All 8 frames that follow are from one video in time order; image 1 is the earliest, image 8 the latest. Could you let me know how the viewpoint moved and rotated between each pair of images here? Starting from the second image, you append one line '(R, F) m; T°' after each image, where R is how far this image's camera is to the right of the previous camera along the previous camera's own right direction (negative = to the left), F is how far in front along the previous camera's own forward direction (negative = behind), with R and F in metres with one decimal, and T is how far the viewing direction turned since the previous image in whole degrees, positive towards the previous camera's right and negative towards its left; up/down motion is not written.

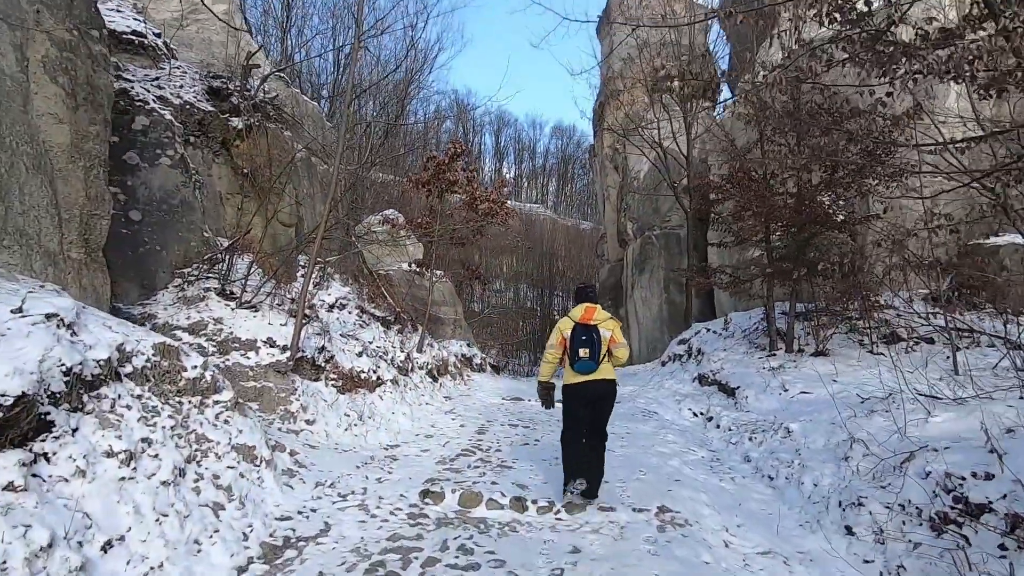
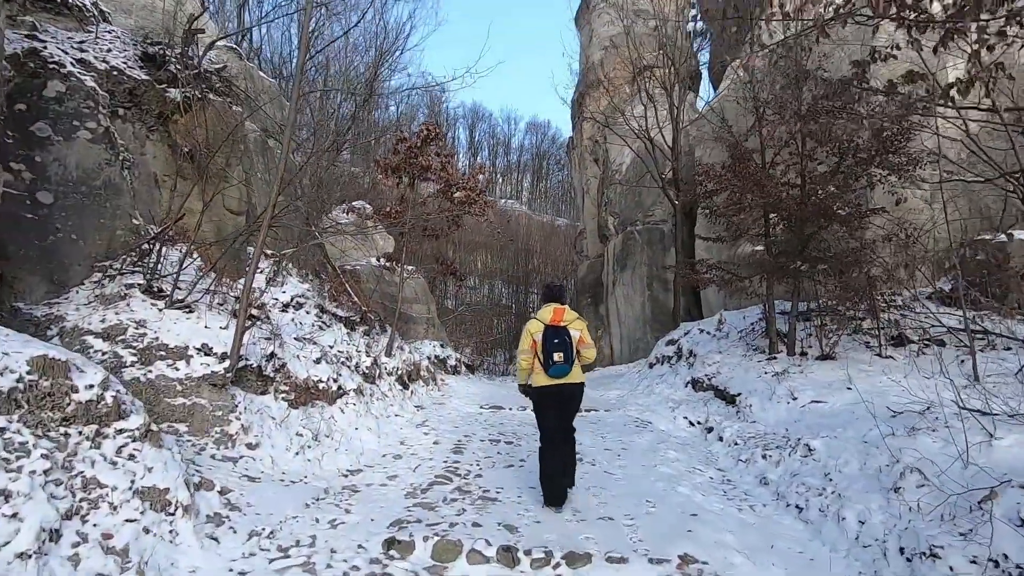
(-0.1, +0.9) m; +3°
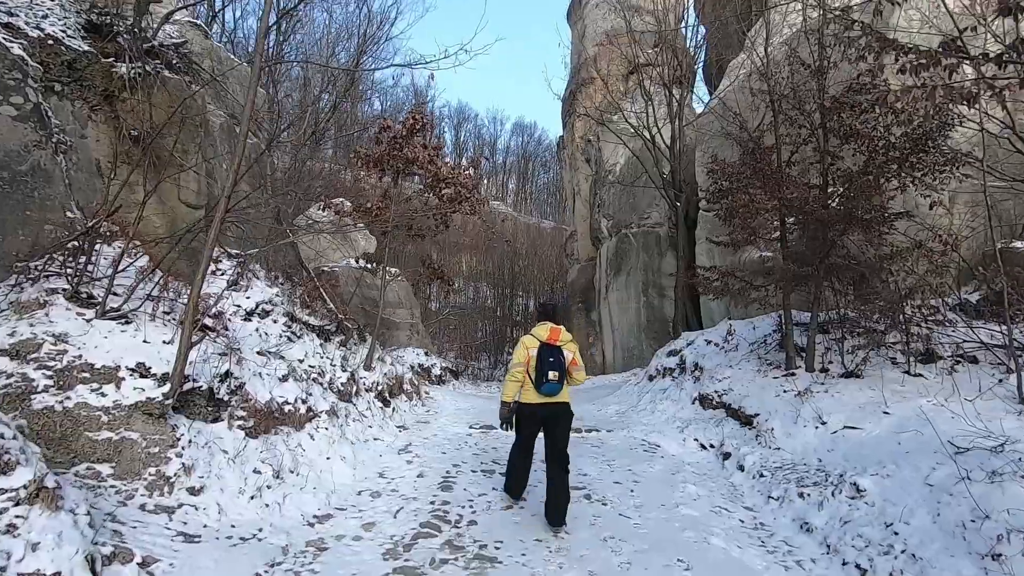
(-0.2, +0.9) m; +2°
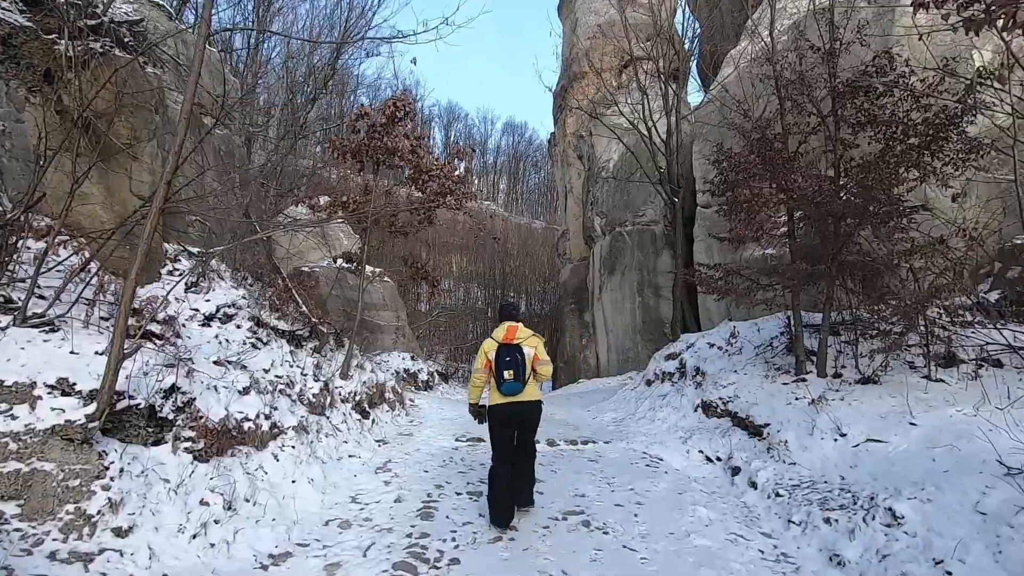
(0.0, +0.6) m; +1°
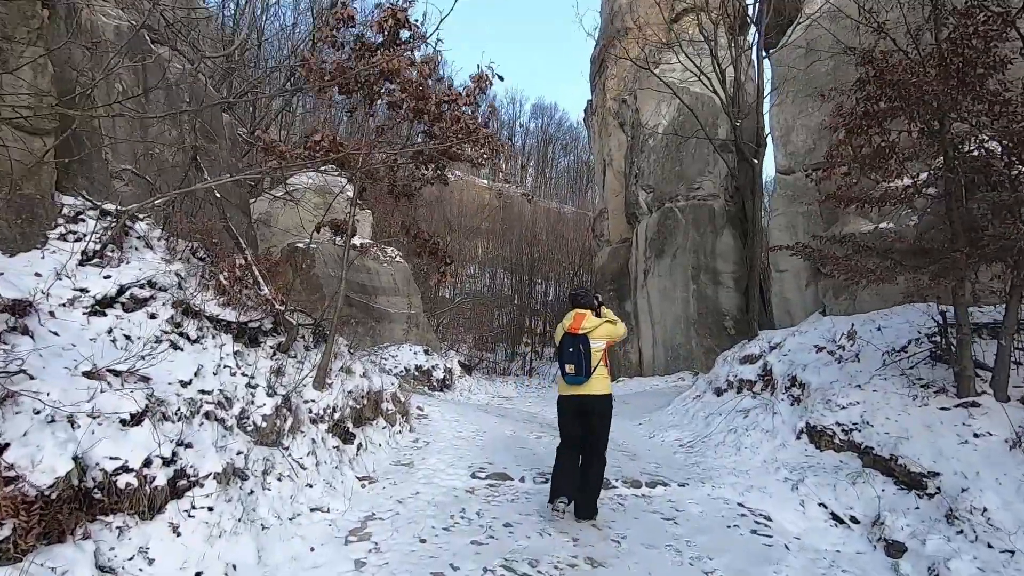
(-0.1, +2.2) m; -3°
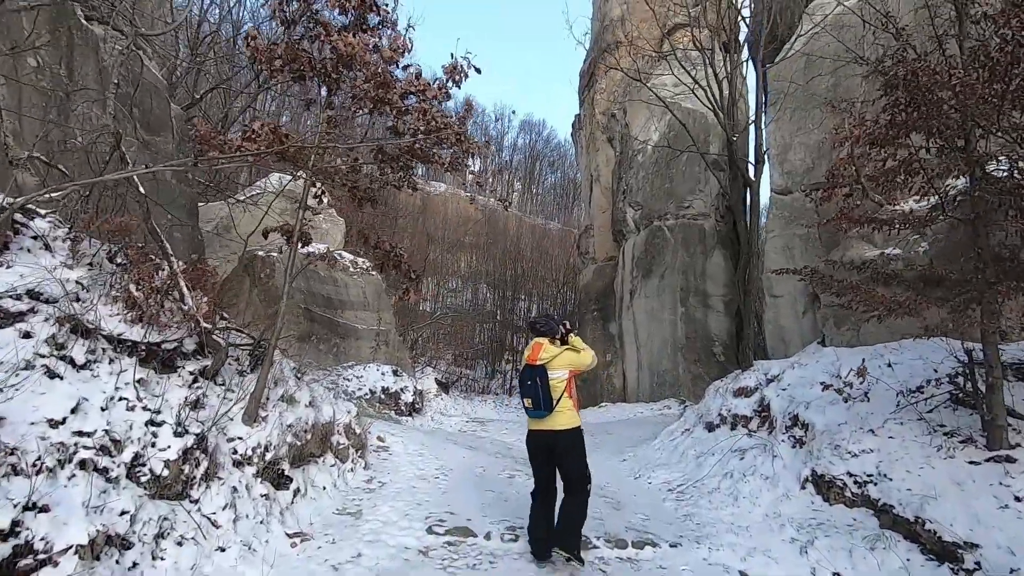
(+0.1, +0.8) m; +2°
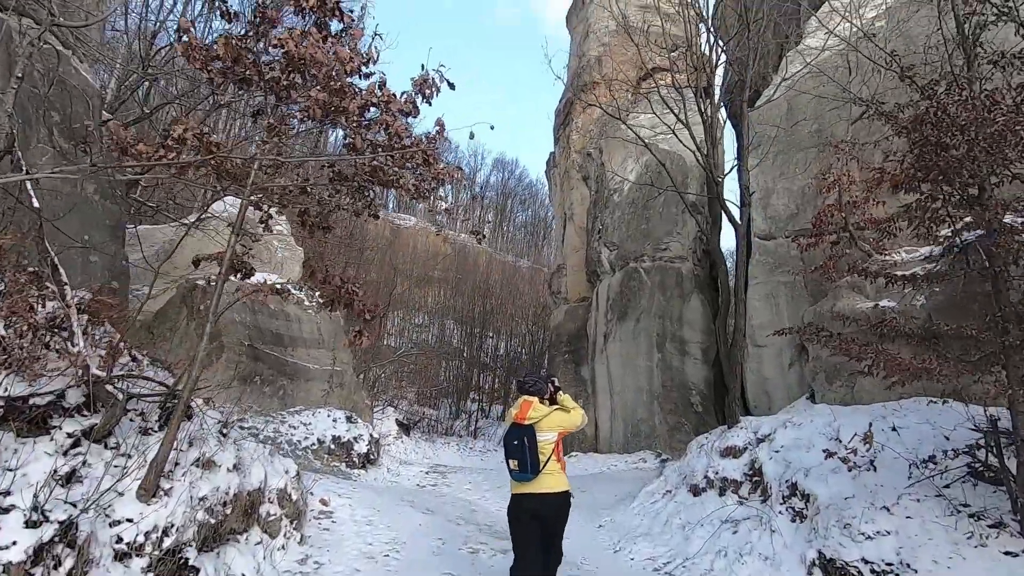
(0.0, +0.7) m; +3°
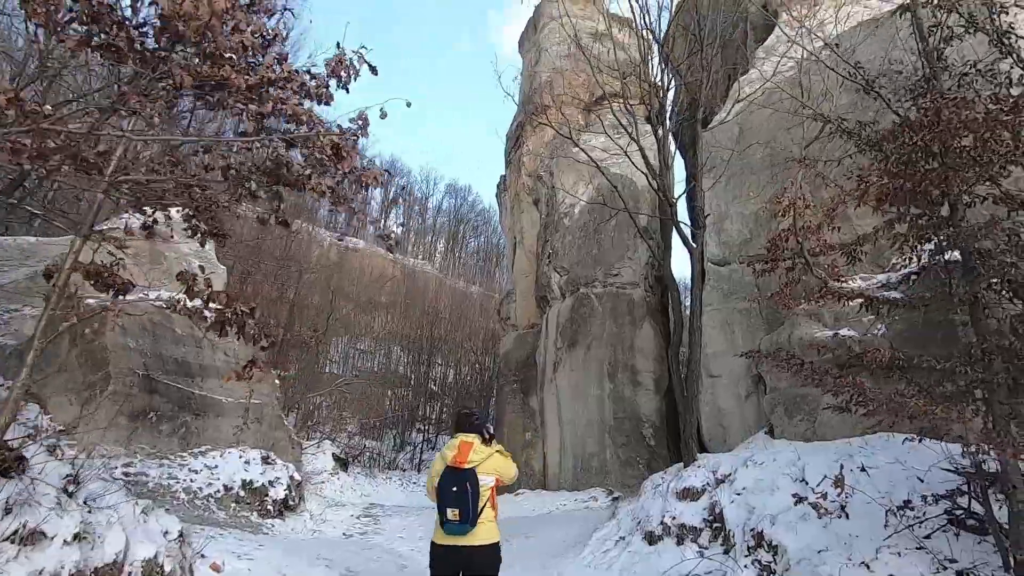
(+0.2, +0.7) m; +5°
